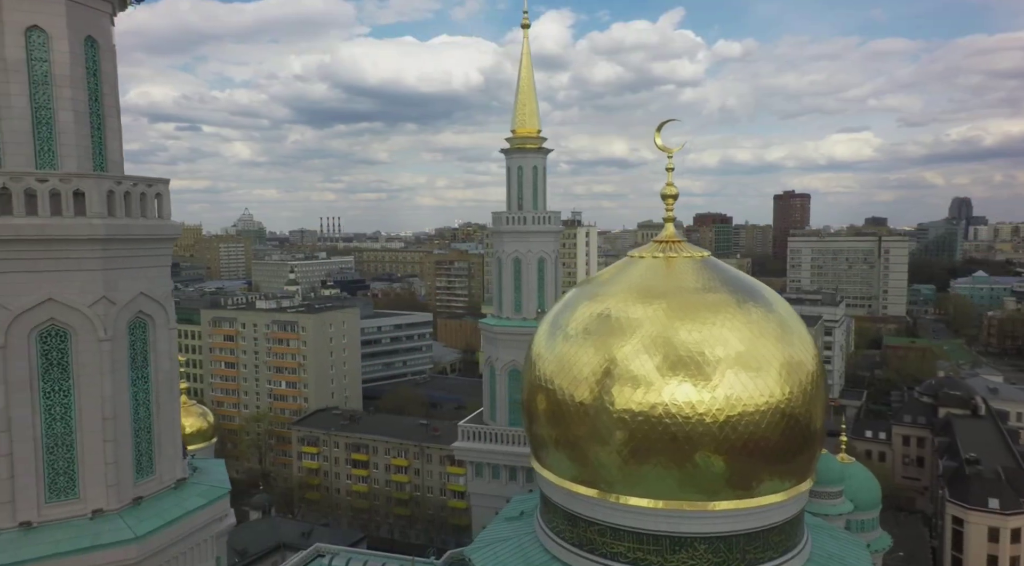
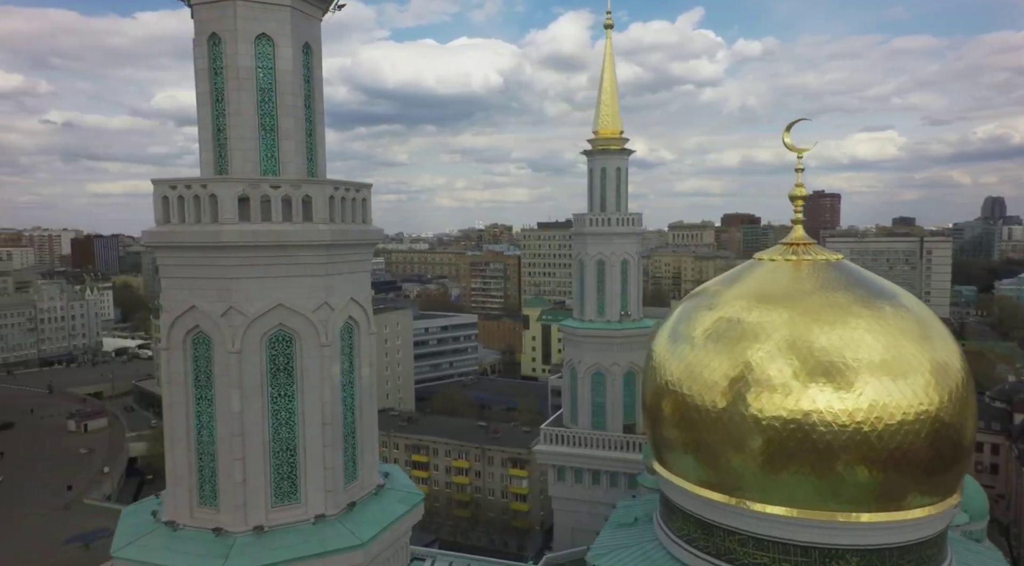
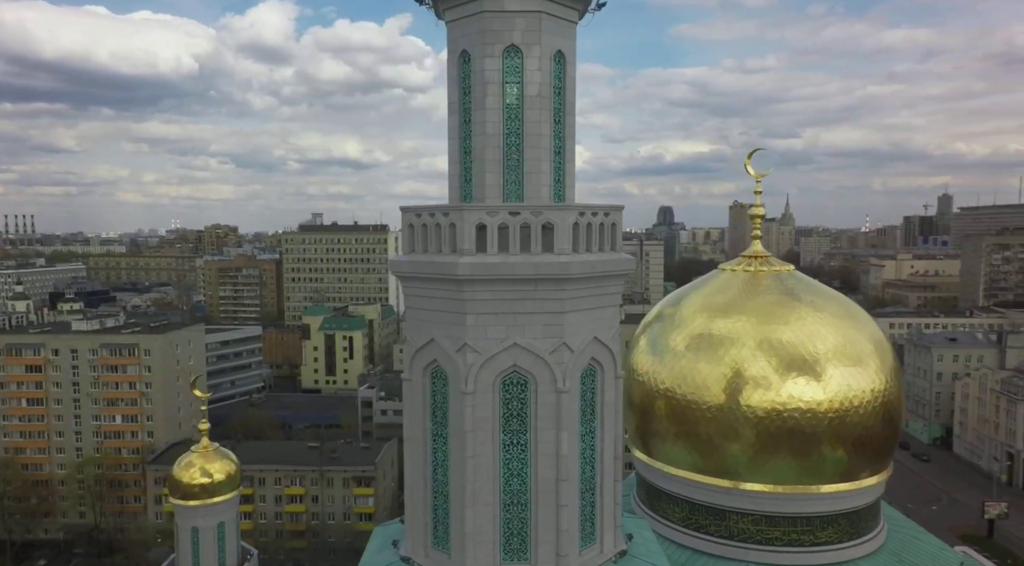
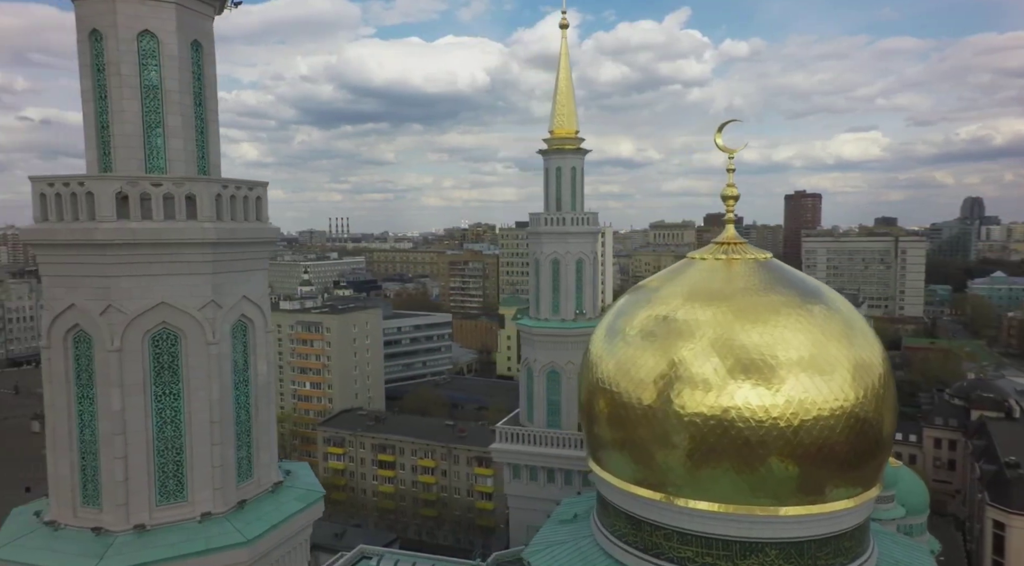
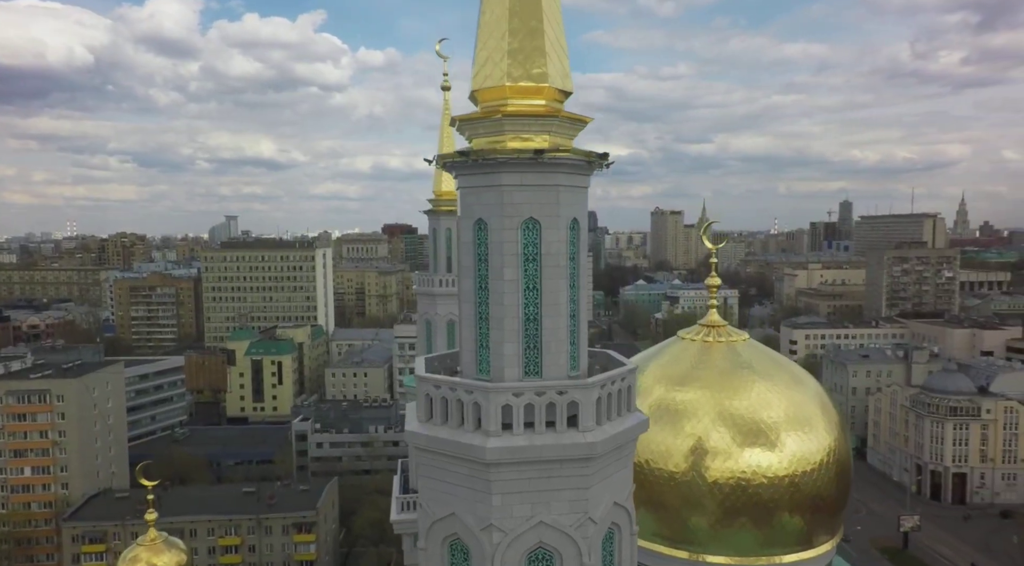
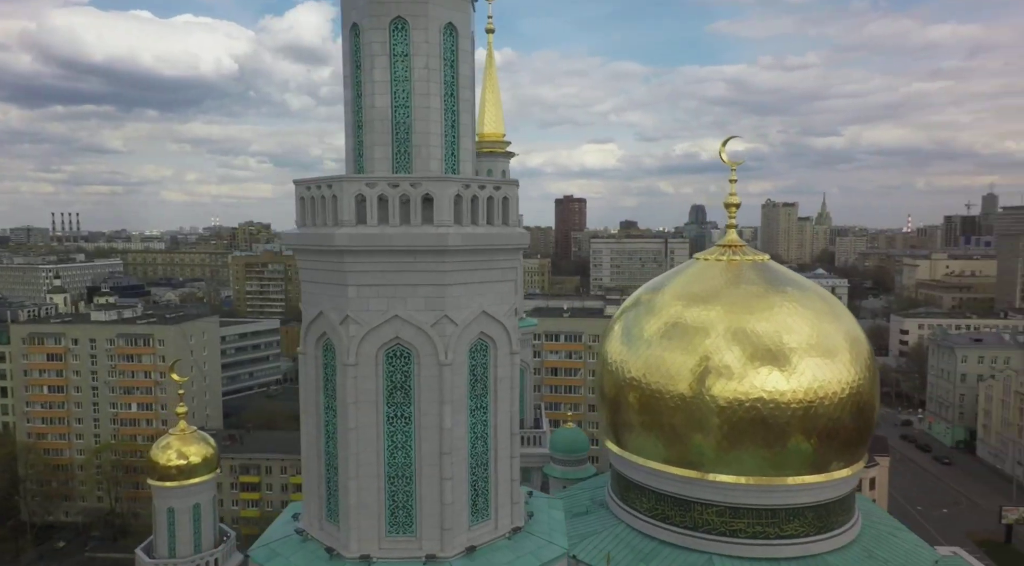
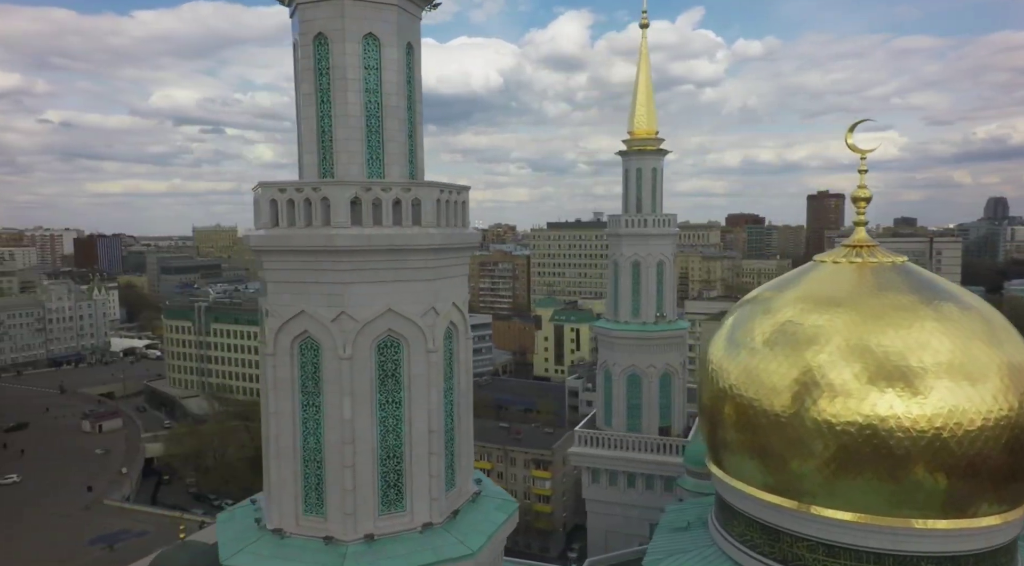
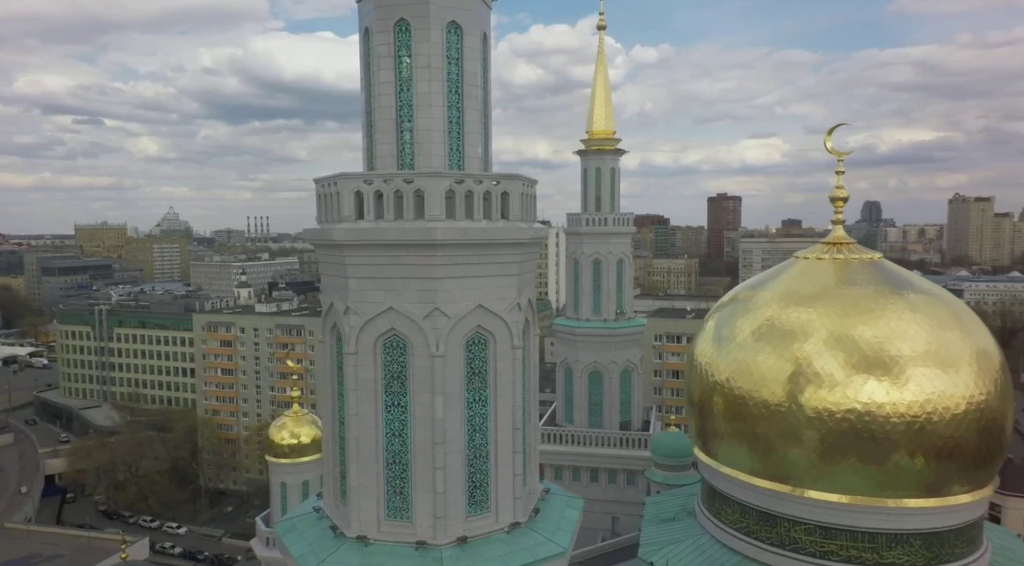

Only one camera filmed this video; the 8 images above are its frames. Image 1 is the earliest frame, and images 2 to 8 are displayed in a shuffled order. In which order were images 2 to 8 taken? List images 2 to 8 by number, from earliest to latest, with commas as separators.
4, 2, 7, 8, 6, 3, 5
